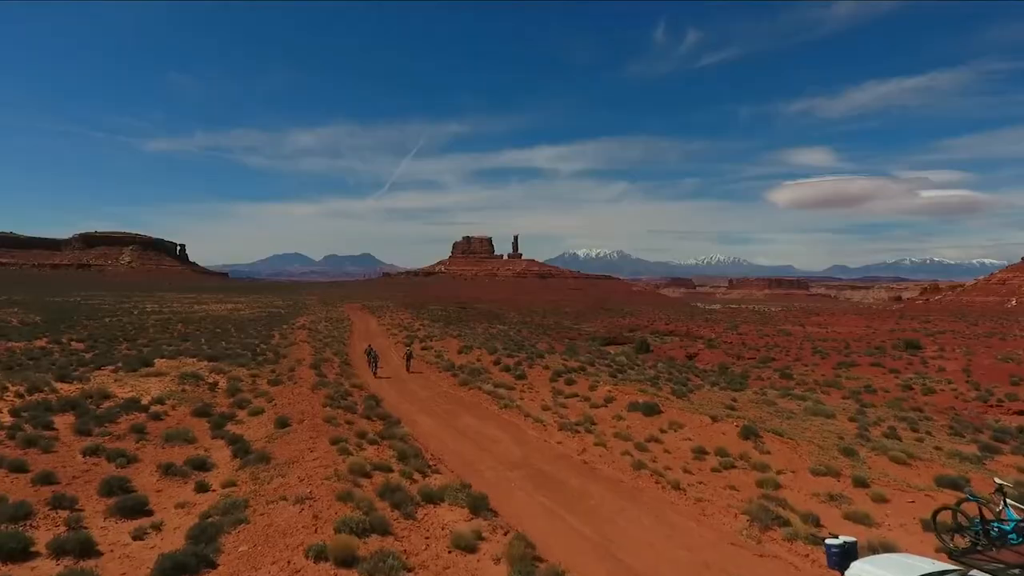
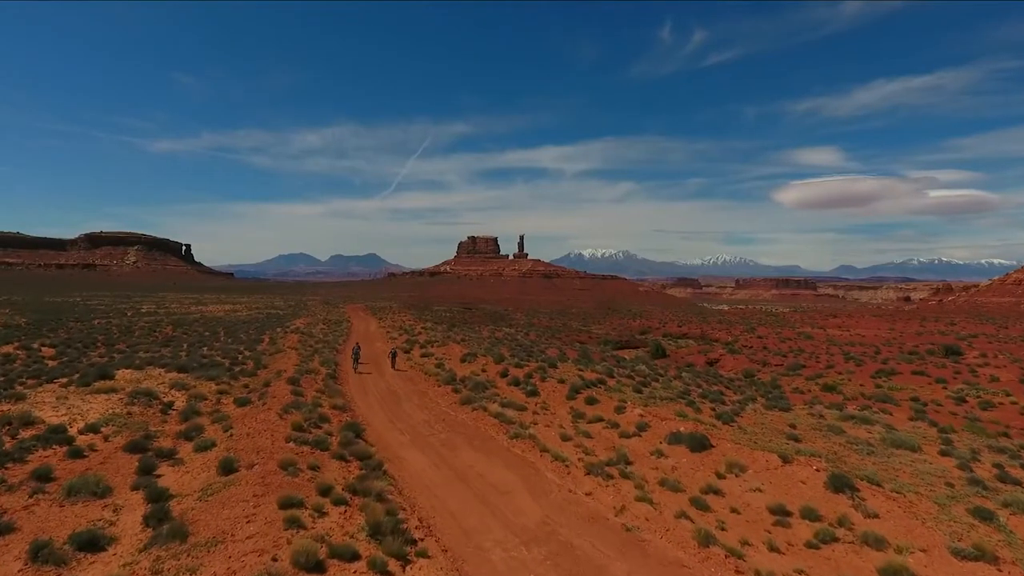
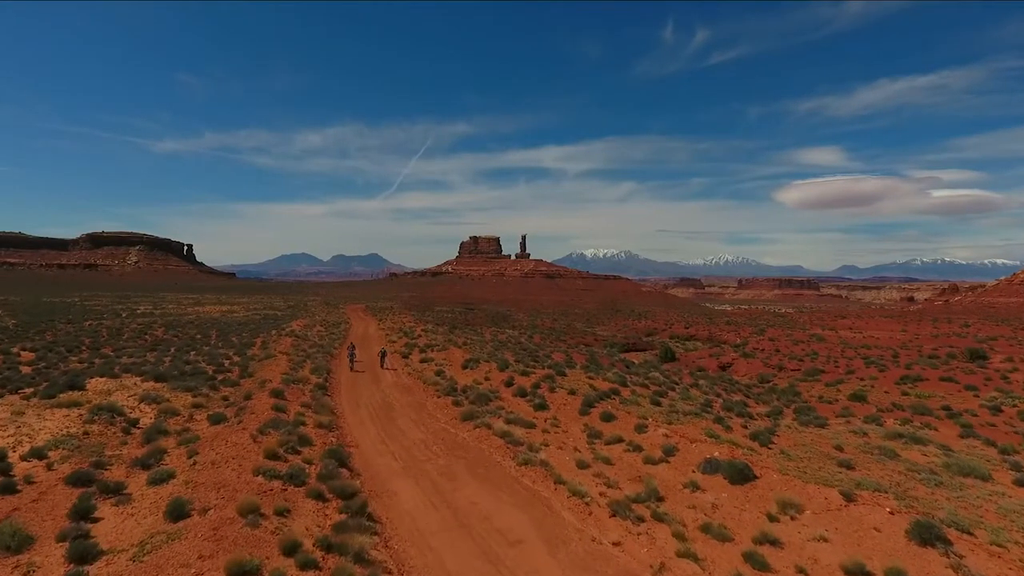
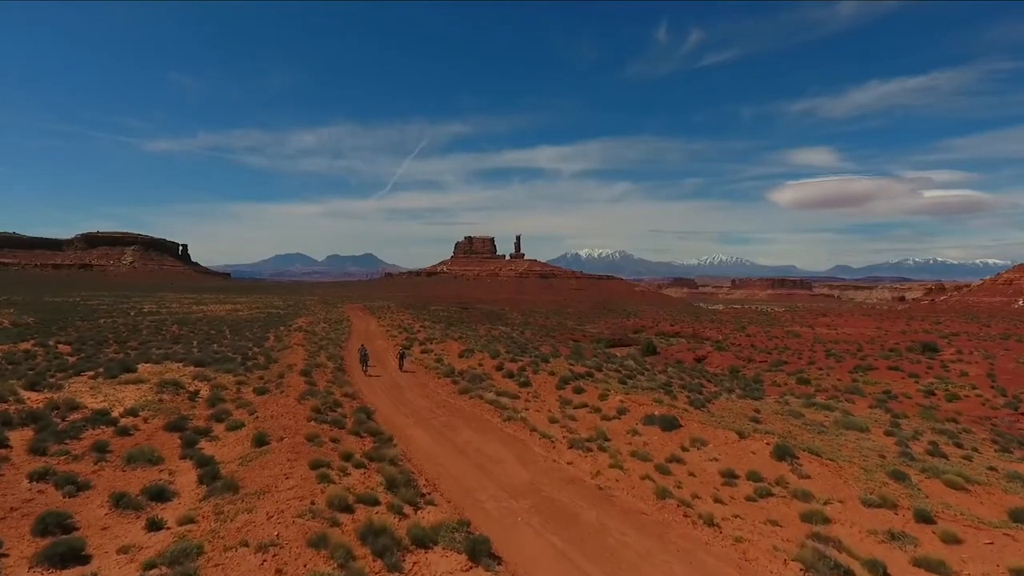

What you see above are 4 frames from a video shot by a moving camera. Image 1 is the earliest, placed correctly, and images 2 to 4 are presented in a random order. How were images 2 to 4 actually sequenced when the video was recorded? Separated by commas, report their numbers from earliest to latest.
4, 2, 3
